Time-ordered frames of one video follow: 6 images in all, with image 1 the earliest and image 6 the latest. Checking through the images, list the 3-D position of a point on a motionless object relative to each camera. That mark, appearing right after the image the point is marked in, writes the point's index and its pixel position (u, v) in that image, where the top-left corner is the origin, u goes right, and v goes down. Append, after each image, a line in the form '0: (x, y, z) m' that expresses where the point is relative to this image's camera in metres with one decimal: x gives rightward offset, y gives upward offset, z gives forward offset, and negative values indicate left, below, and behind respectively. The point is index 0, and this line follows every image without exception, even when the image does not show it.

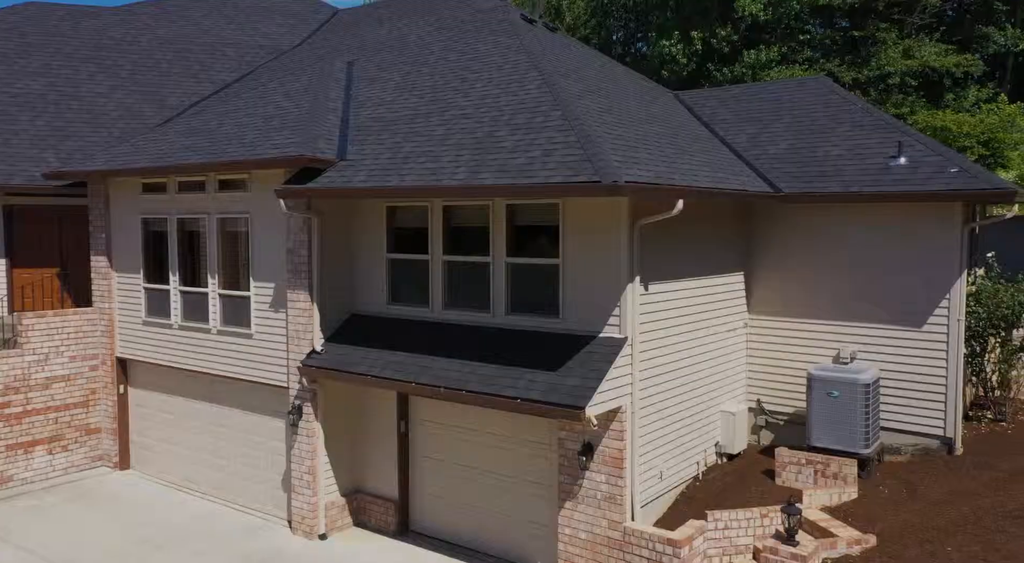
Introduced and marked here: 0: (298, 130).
0: (-3.3, +2.4, +13.5) m
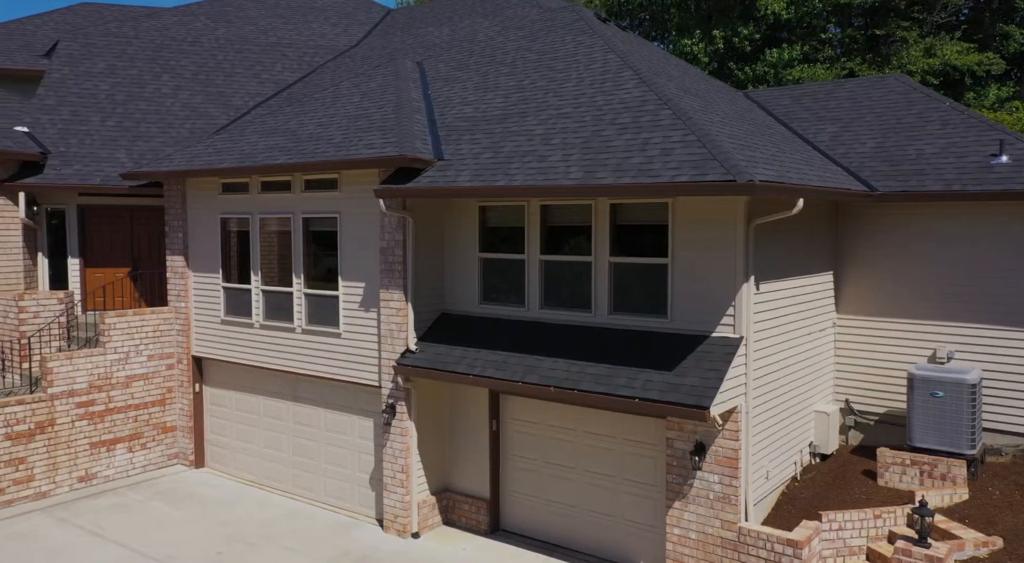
0: (-1.9, +2.4, +13.6) m
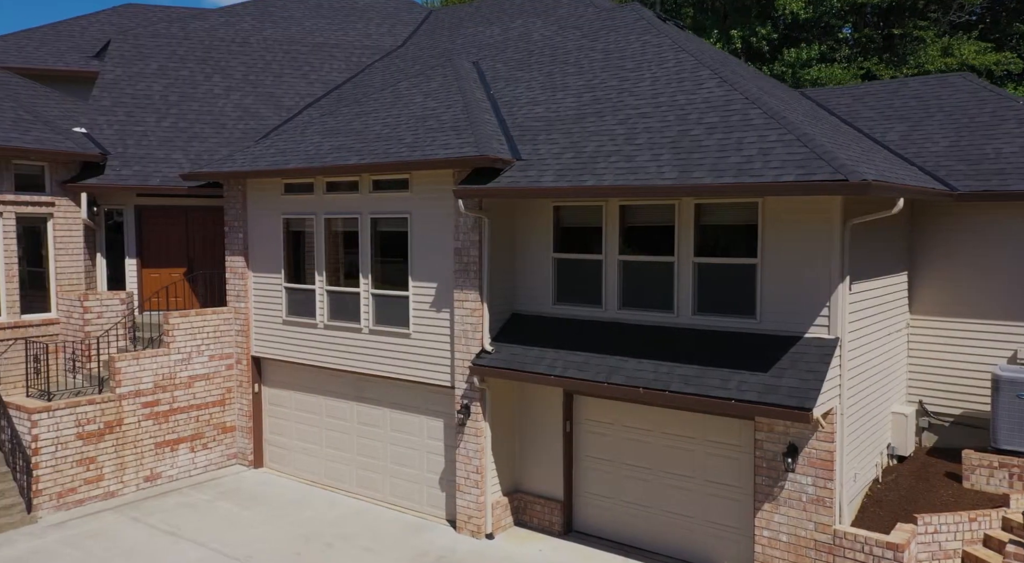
0: (-0.8, +2.4, +13.5) m
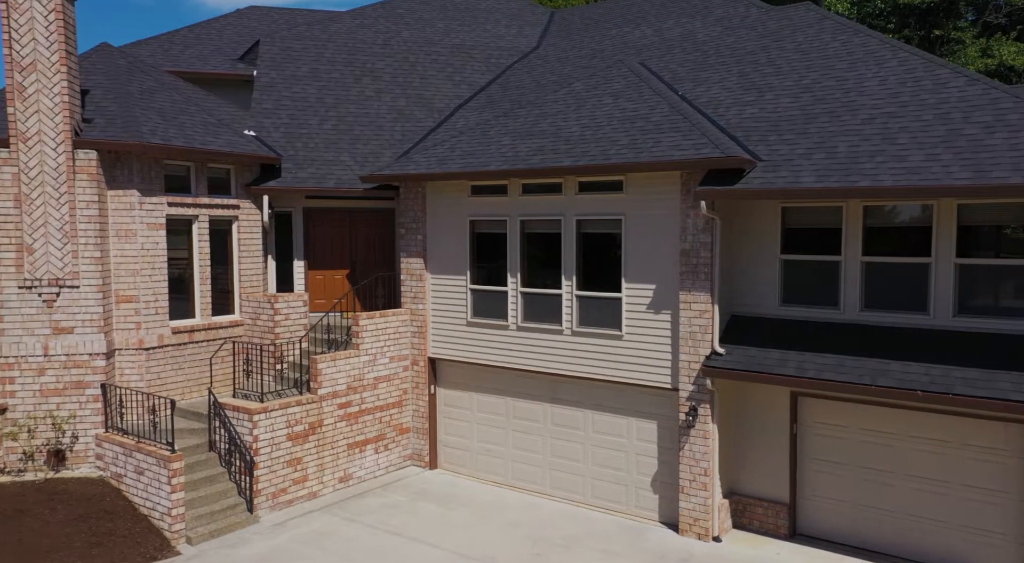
0: (+2.6, +2.3, +13.5) m
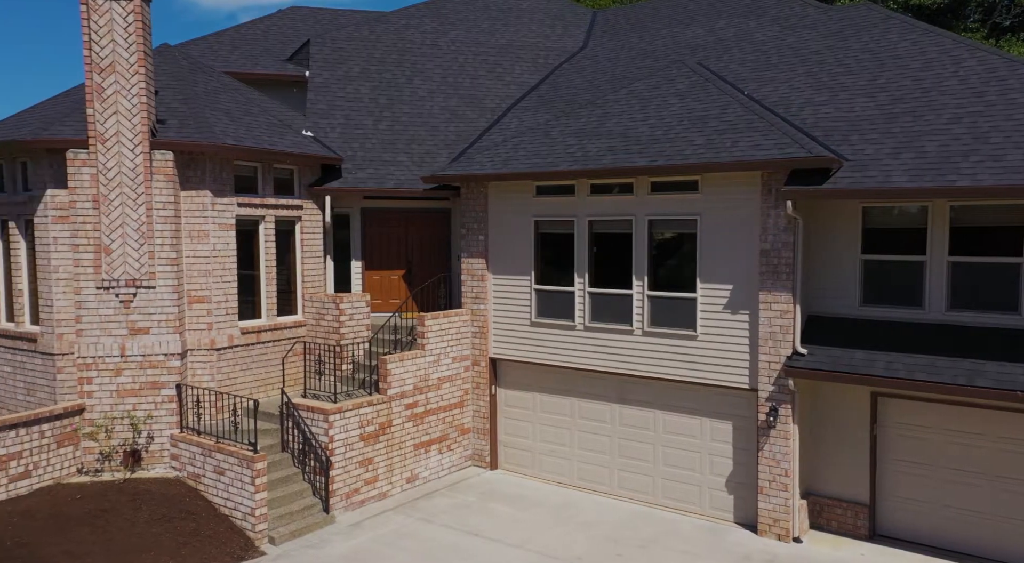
0: (+3.9, +2.3, +13.4) m
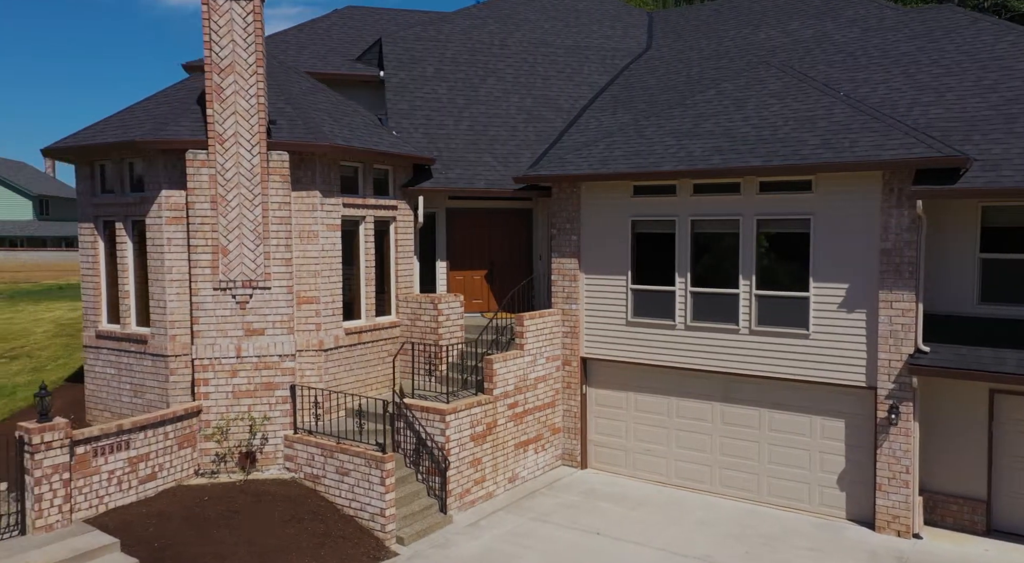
0: (+5.7, +2.4, +13.5) m
